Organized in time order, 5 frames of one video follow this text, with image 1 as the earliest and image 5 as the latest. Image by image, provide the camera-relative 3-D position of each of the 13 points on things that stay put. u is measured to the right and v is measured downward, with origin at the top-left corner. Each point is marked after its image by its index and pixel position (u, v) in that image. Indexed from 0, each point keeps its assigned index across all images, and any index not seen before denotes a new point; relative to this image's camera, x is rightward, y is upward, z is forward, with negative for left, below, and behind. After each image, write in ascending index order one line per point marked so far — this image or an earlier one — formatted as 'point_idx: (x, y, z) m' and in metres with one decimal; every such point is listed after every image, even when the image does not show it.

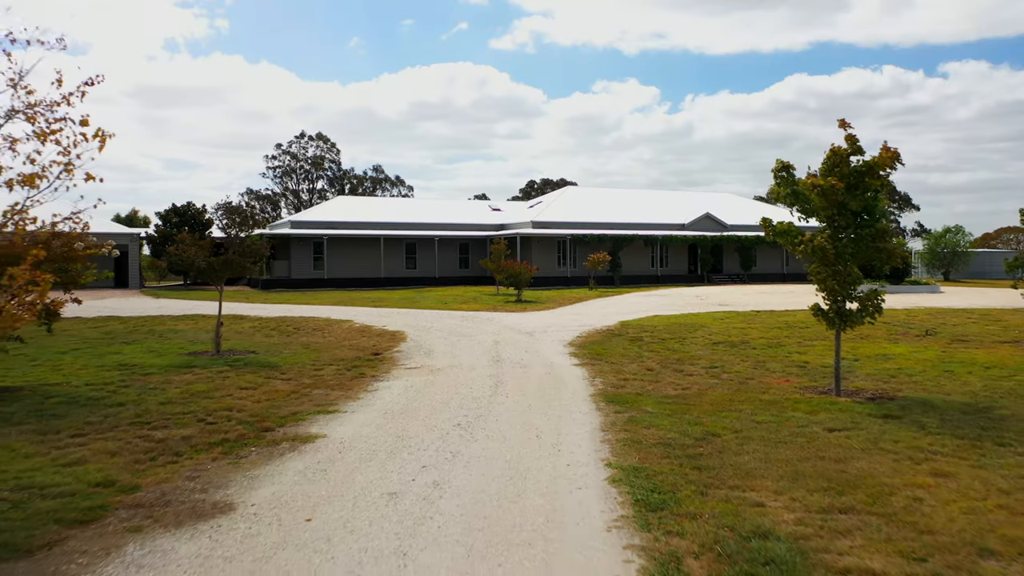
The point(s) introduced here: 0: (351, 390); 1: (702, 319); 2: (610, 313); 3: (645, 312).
0: (-1.0, -0.6, +8.7) m
1: (+2.3, -0.4, +17.4) m
2: (+1.3, -0.3, +18.8) m
3: (+1.8, -0.3, +19.6) m
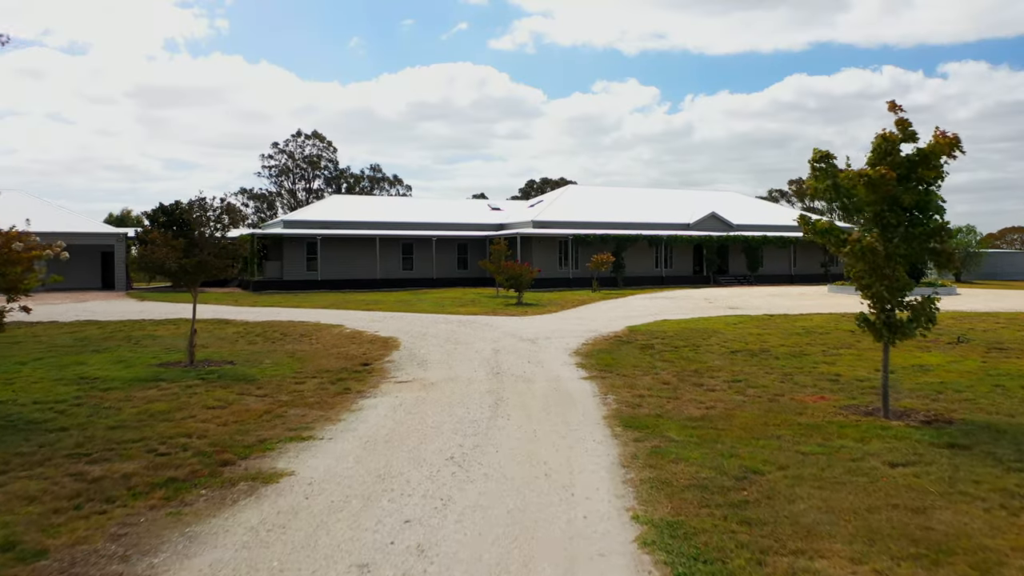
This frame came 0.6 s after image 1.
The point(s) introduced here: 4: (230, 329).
0: (-1.0, -0.7, +7.7) m
1: (+2.4, -0.4, +16.4) m
2: (+1.3, -0.4, +17.9) m
3: (+1.9, -0.4, +18.6) m
4: (-3.2, -0.5, +16.1) m
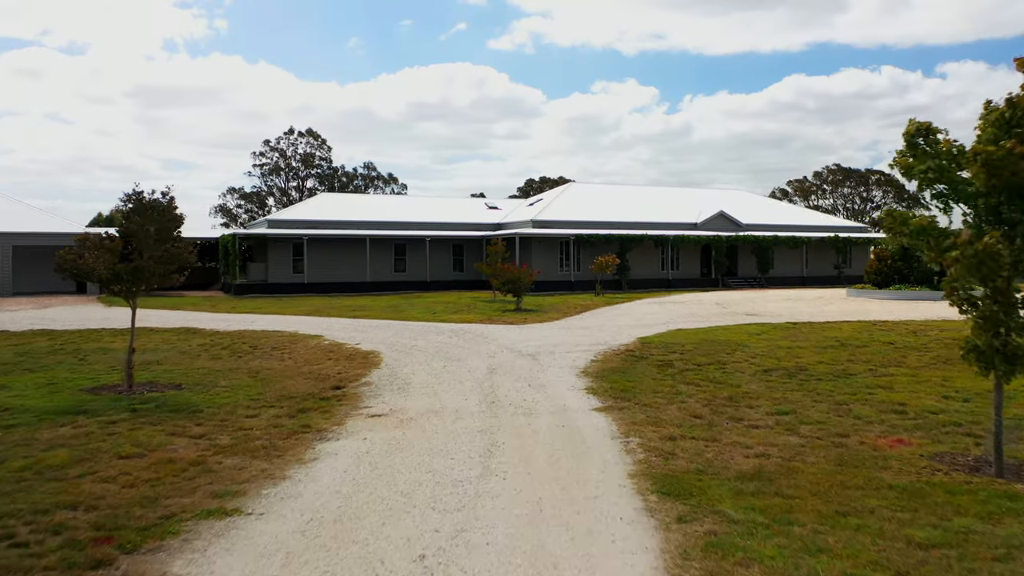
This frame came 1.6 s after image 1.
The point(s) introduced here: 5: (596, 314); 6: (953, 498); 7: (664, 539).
0: (-1.0, -0.7, +6.0) m
1: (+2.3, -0.5, +14.8) m
2: (+1.3, -0.4, +16.2) m
3: (+1.8, -0.4, +16.9) m
4: (-3.2, -0.5, +14.5) m
5: (+1.1, -0.3, +18.8) m
6: (+1.5, -0.7, +4.8) m
7: (+0.4, -0.7, +4.1) m
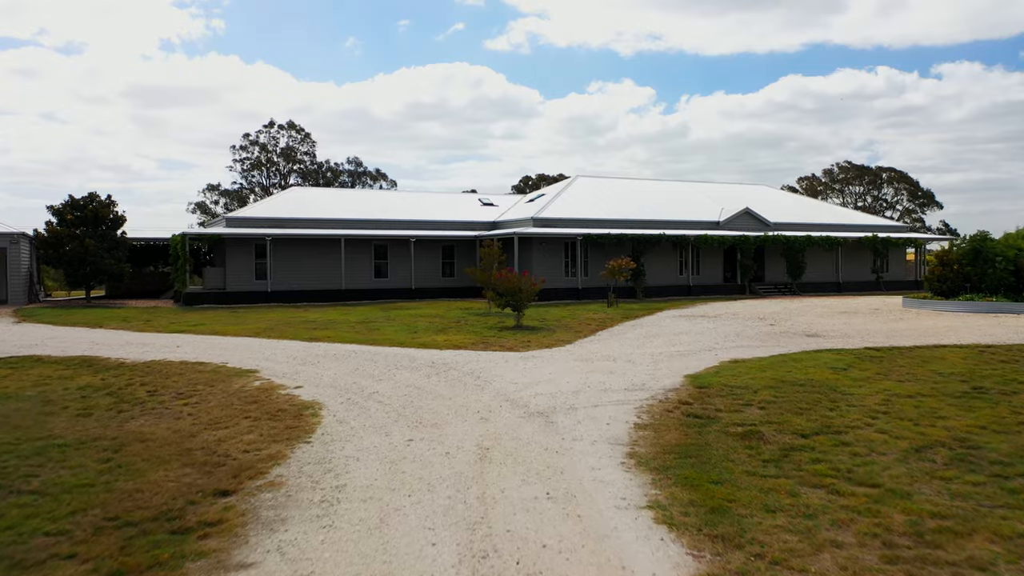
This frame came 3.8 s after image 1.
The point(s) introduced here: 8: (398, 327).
0: (-1.0, -0.9, +2.1) m
1: (+2.3, -0.6, +10.9) m
2: (+1.3, -0.6, +12.3) m
3: (+1.8, -0.6, +13.1) m
4: (-3.2, -0.7, +10.6) m
5: (+1.1, -0.5, +14.9) m
6: (+1.5, -0.9, +0.9) m
7: (+0.5, -0.9, +0.2) m
8: (-1.3, -0.5, +16.4) m
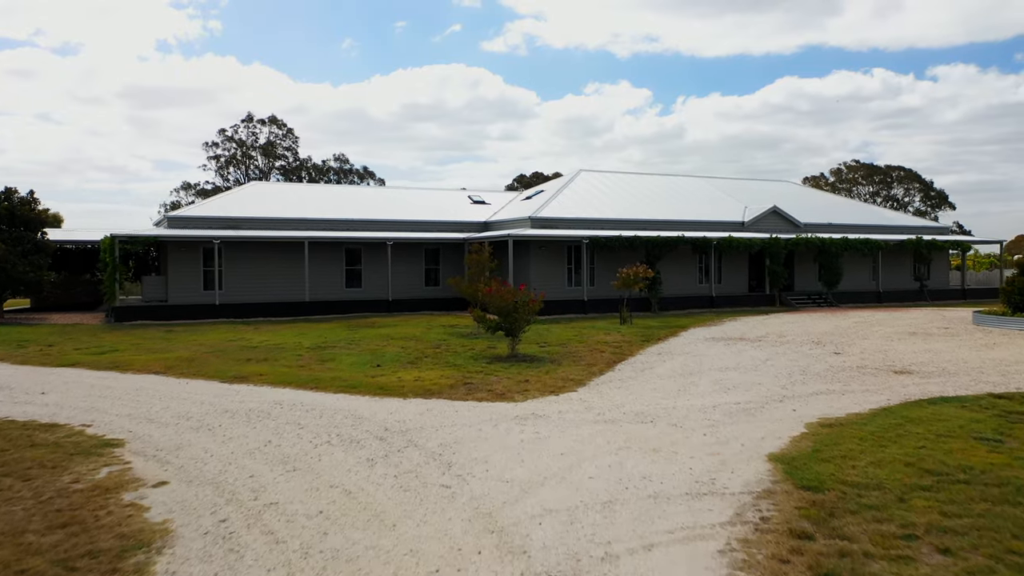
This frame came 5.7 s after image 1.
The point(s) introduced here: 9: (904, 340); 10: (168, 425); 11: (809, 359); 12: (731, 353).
0: (-1.0, -1.0, -1.5) m
1: (+2.3, -0.8, +7.3) m
2: (+1.2, -0.7, +8.7) m
3: (+1.8, -0.7, +9.4) m
4: (-3.3, -0.9, +6.9) m
5: (+1.1, -0.7, +11.2) m
6: (+1.5, -1.0, -2.7) m
7: (+0.5, -1.0, -3.5) m
8: (-1.4, -0.6, +12.7) m
9: (+4.3, -0.6, +15.1) m
10: (-1.9, -0.8, +8.0) m
11: (+2.7, -0.6, +12.6) m
12: (+2.1, -0.6, +13.2) m
